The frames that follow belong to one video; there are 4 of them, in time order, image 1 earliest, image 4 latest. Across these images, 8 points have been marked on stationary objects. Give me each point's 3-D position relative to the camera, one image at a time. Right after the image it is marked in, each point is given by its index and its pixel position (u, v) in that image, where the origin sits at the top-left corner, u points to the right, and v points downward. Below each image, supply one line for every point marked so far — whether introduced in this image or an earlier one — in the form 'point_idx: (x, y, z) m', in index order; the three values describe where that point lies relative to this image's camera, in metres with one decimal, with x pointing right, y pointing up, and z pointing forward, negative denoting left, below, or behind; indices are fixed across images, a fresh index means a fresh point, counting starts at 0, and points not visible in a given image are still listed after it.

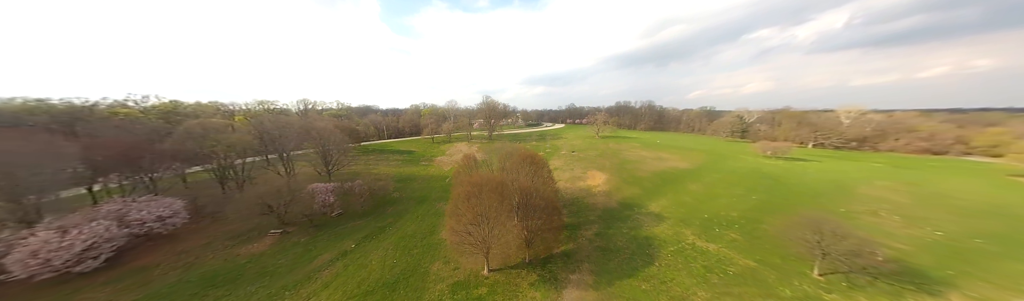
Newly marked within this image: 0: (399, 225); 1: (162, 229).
0: (-10.8, -7.1, +19.2) m
1: (-27.7, -6.2, +16.3) m
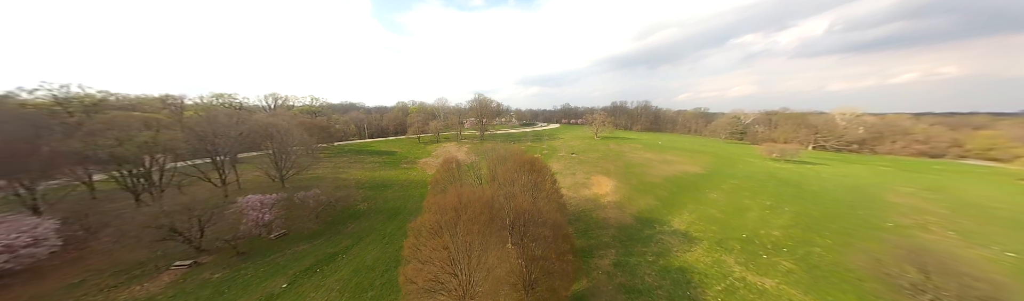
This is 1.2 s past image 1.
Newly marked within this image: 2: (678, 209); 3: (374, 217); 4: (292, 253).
0: (-11.4, -7.3, +14.7) m
1: (-28.1, -6.3, +11.3) m
2: (+15.7, -5.5, +18.9) m
3: (-13.2, -6.3, +19.1) m
4: (-15.8, -7.4, +14.4) m
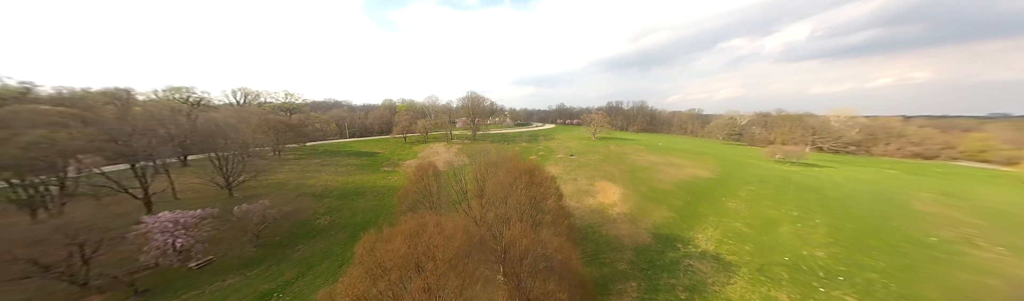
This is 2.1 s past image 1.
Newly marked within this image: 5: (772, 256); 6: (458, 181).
0: (-11.8, -7.5, +11.2) m
1: (-28.4, -6.5, +7.3) m
2: (+15.1, -5.8, +16.2) m
3: (-13.8, -6.5, +15.6) m
4: (-16.2, -7.6, +10.8) m
5: (+16.4, -6.7, +12.7) m
6: (-4.9, -2.7, +18.6) m
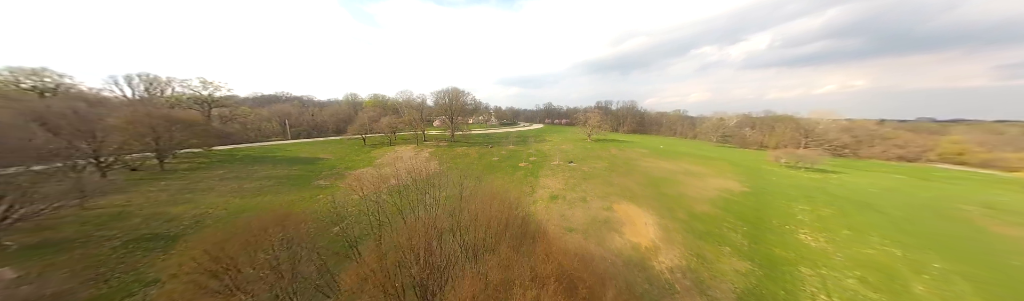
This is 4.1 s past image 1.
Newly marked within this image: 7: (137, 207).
0: (-12.3, -8.3, +3.3) m
1: (-28.6, -7.3, -1.8) m
2: (+14.2, -6.5, +10.1) m
3: (-14.5, -7.3, +7.5) m
4: (-16.6, -8.4, +2.6) m
5: (+15.8, -7.4, +6.7) m
6: (-5.9, -3.5, +11.2) m
7: (-31.0, -4.4, +16.7) m
